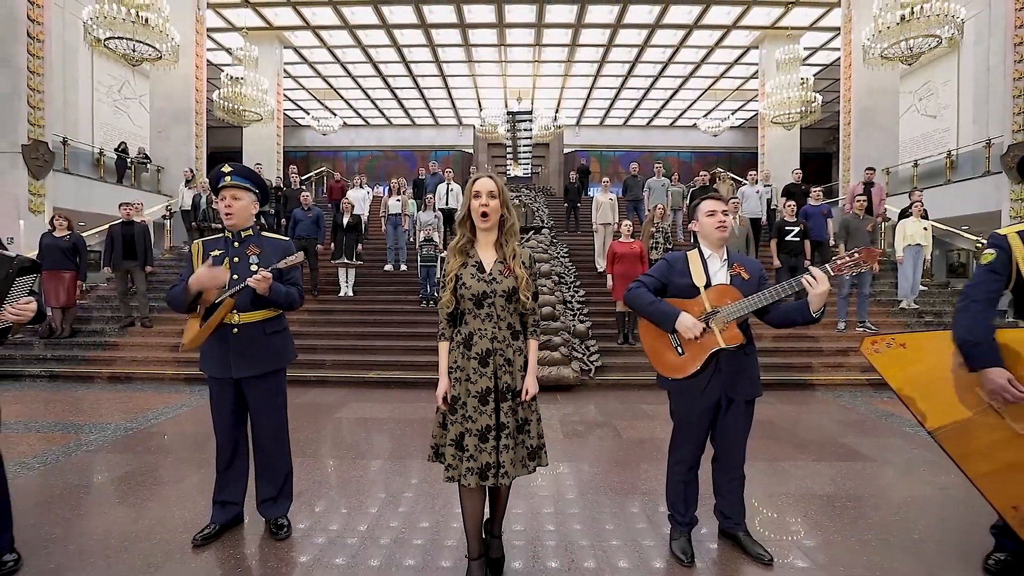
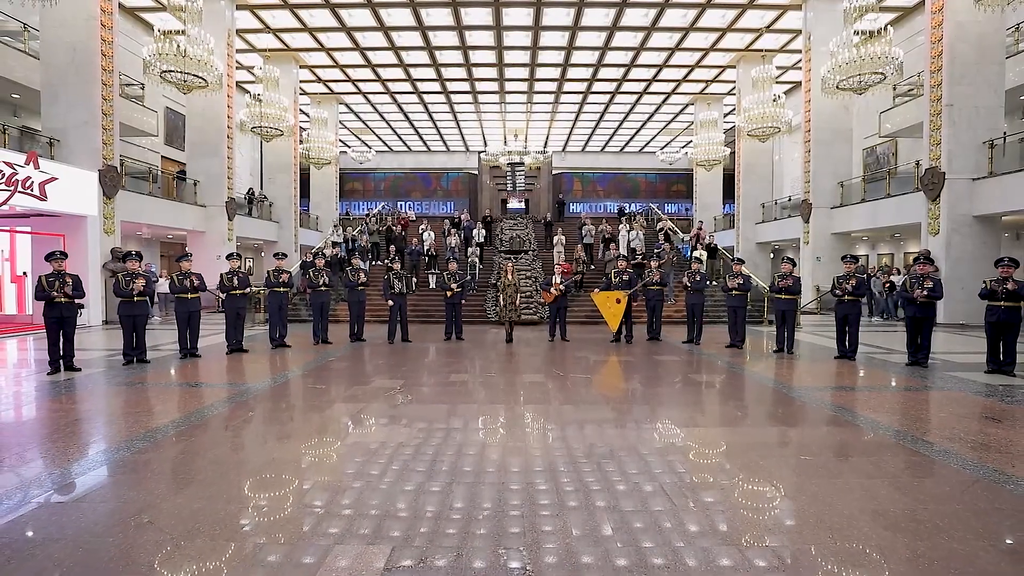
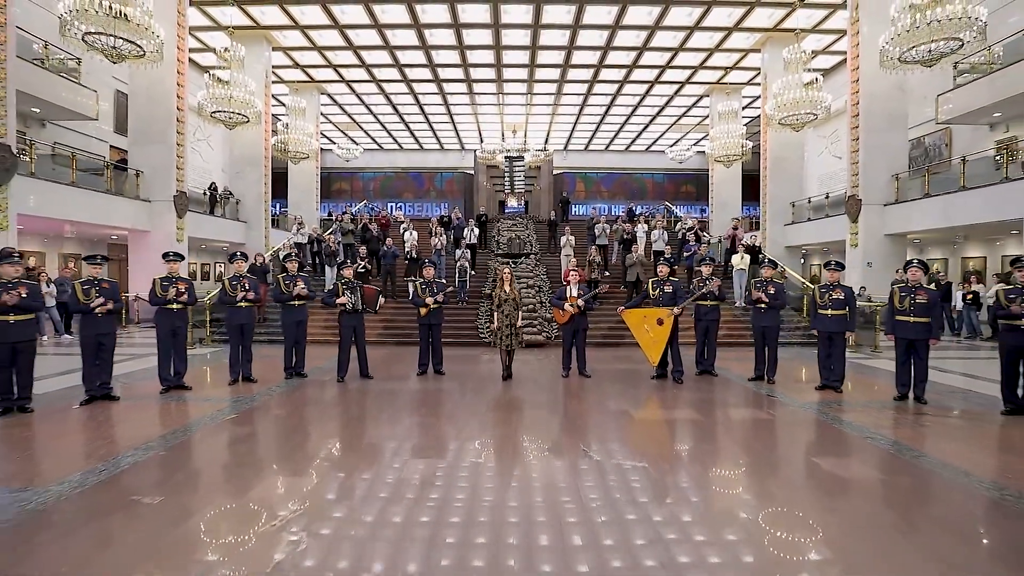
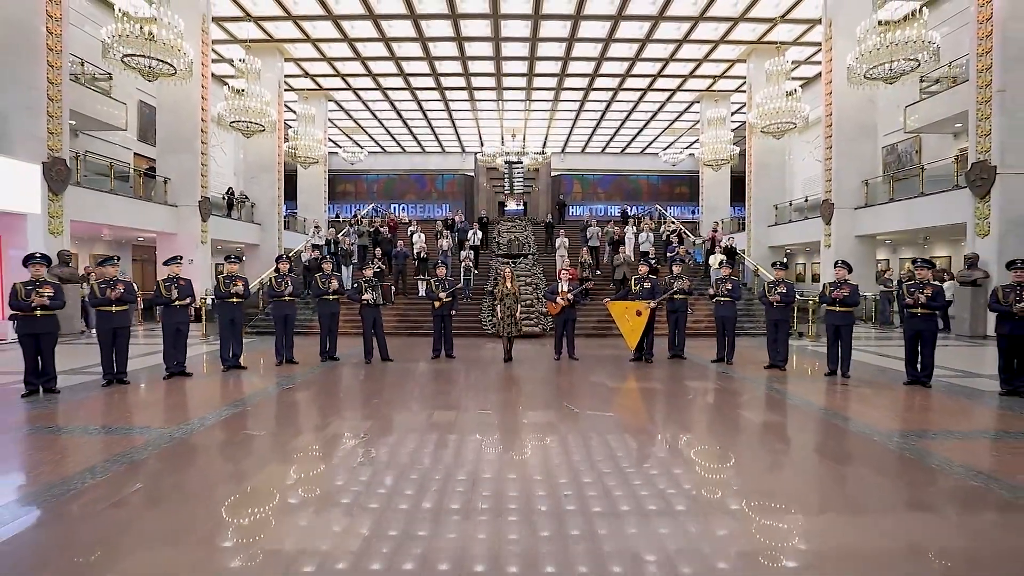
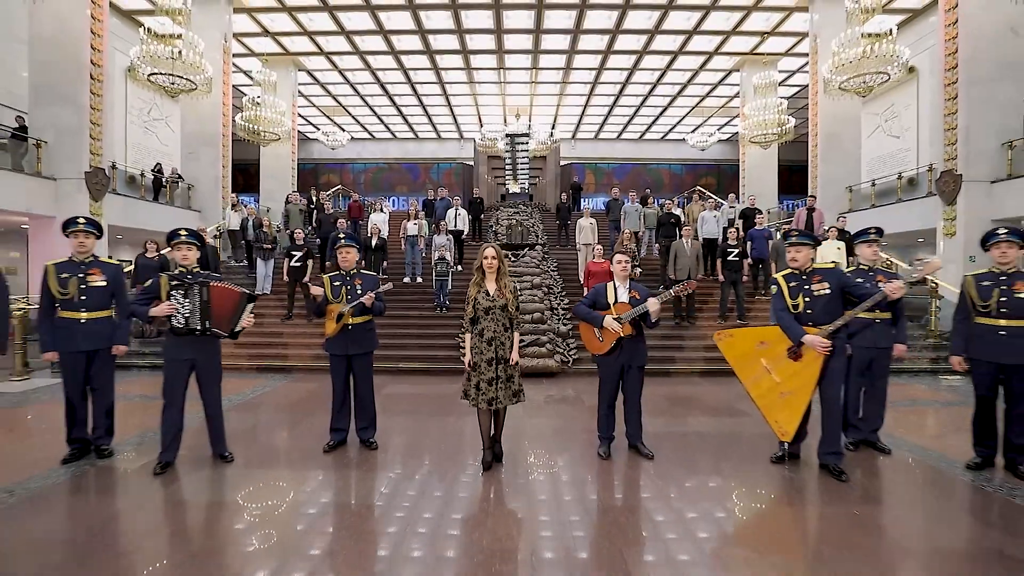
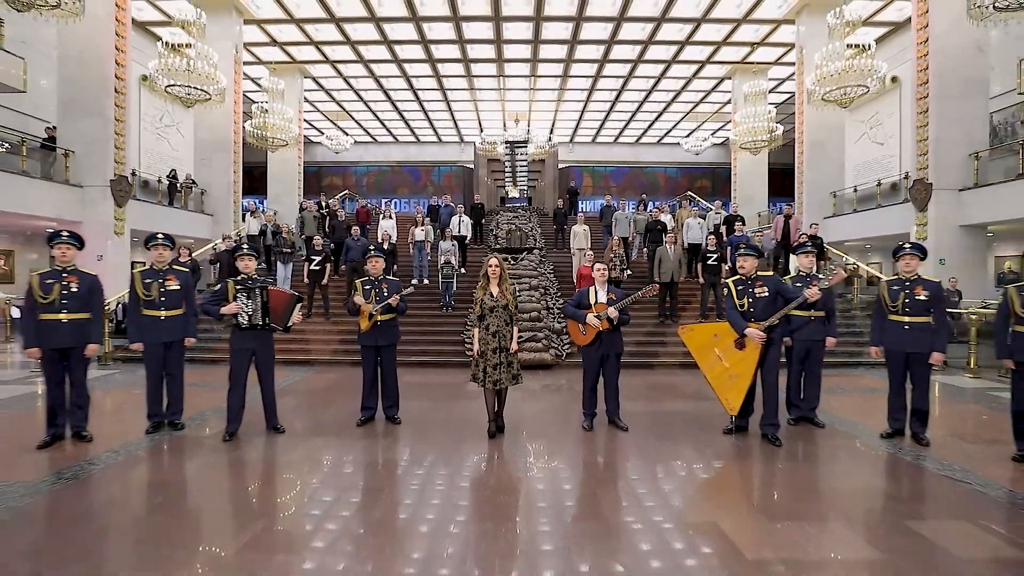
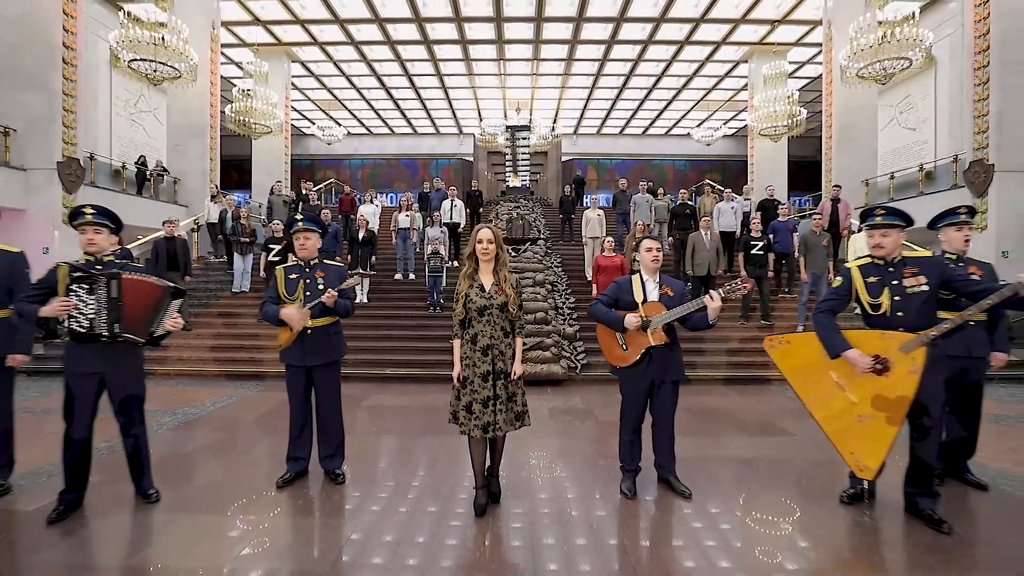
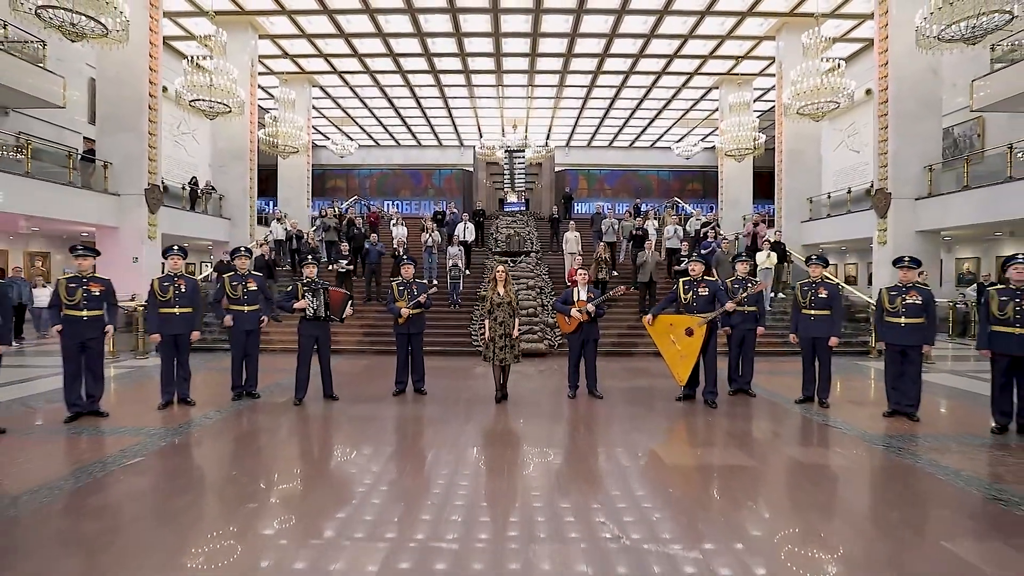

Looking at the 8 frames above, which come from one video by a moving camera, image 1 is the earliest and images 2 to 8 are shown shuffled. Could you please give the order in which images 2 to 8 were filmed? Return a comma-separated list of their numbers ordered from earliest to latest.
7, 5, 6, 8, 3, 4, 2
